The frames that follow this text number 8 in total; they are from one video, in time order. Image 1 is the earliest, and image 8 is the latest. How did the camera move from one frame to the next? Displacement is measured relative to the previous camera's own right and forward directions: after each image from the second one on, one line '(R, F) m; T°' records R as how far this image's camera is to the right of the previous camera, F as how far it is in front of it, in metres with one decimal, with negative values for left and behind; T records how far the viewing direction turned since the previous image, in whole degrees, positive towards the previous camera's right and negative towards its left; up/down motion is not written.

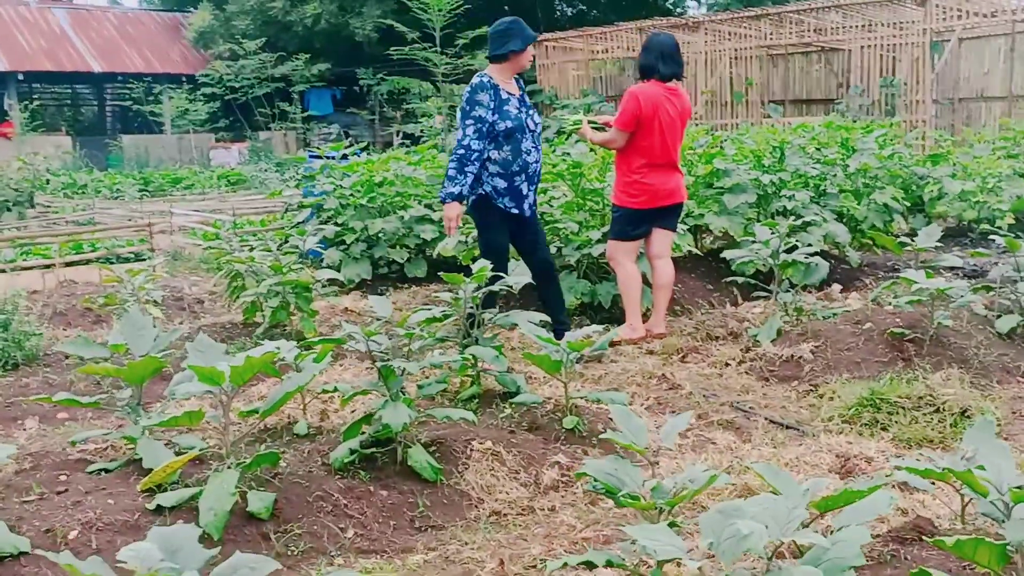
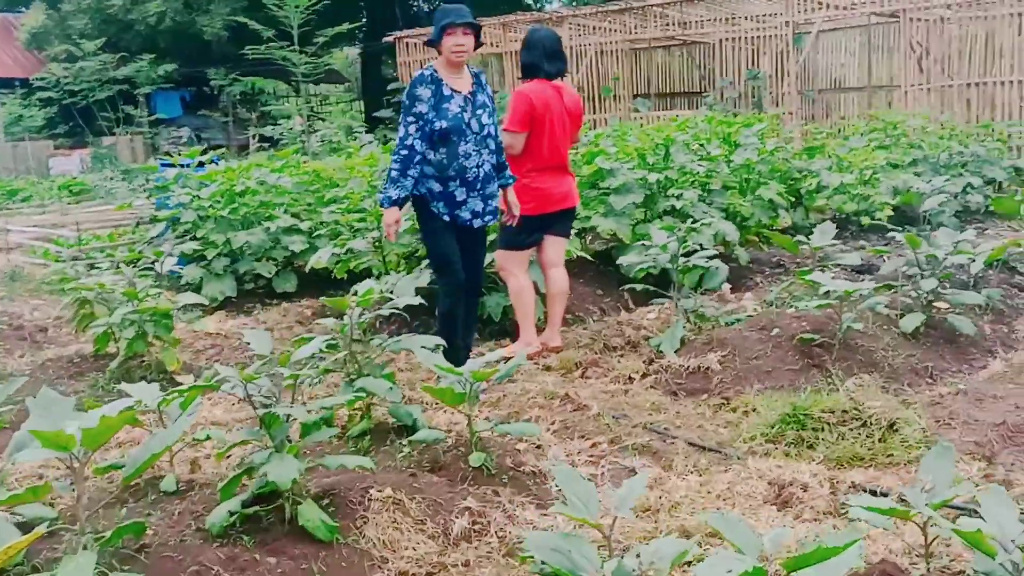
(-0.1, +0.4) m; +7°
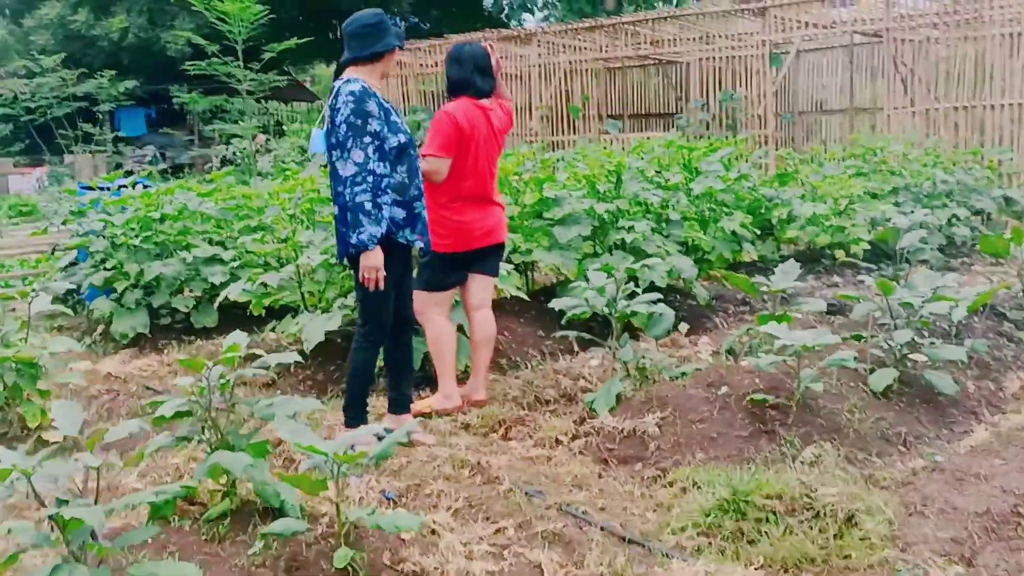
(+0.3, +0.6) m; 0°
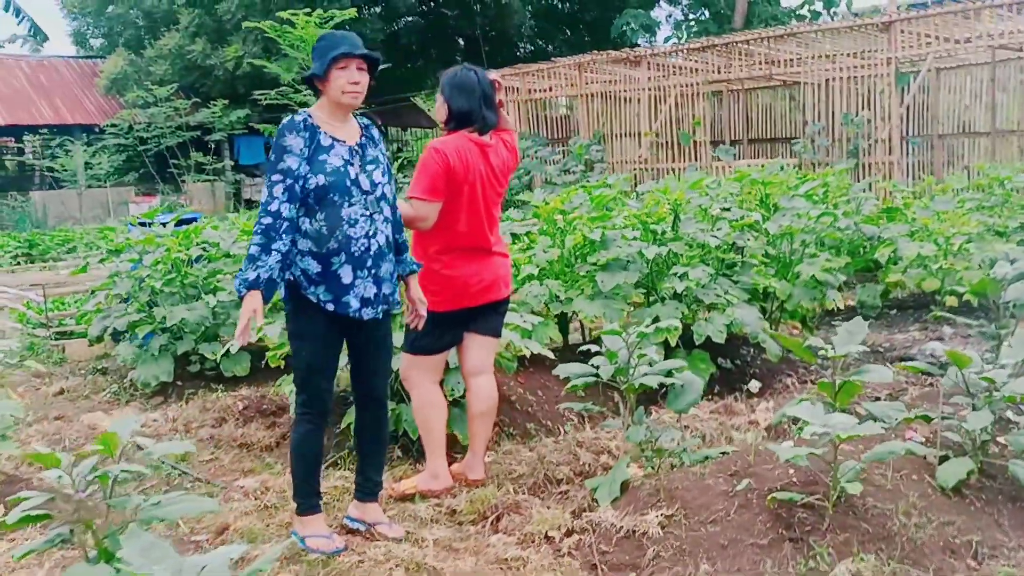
(+0.5, +0.6) m; -7°
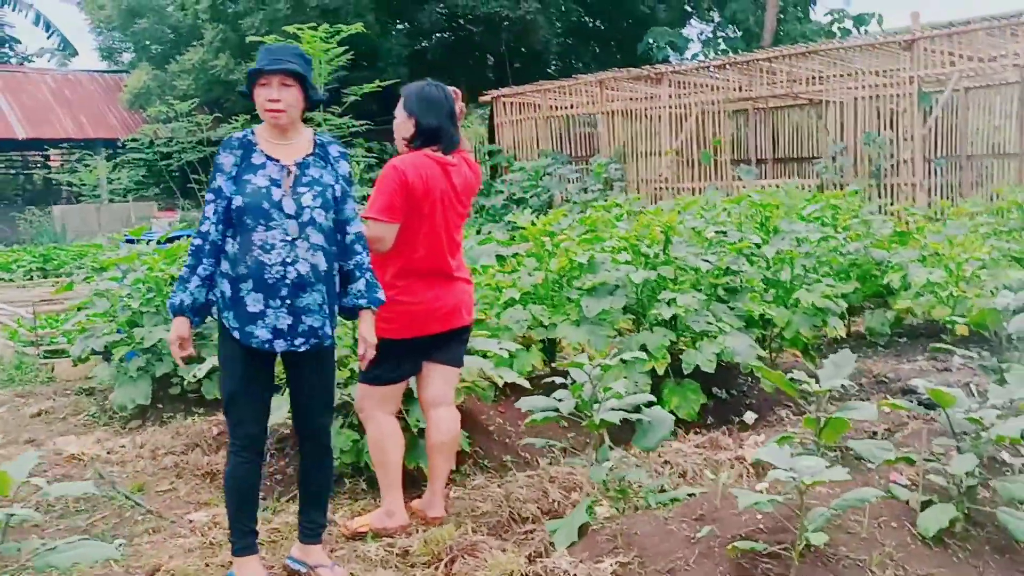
(+0.2, +0.2) m; -2°
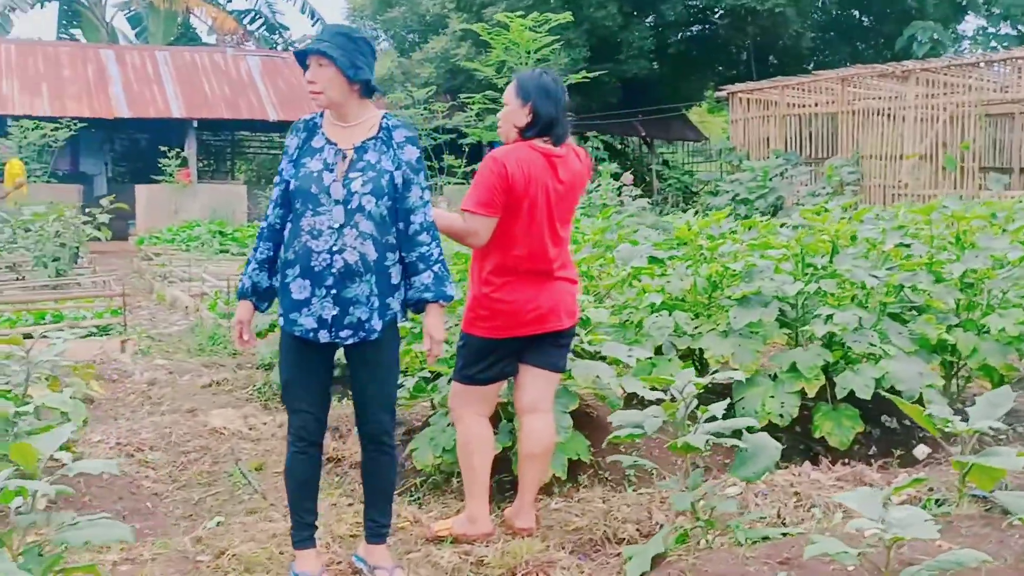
(+0.4, +0.2) m; -12°
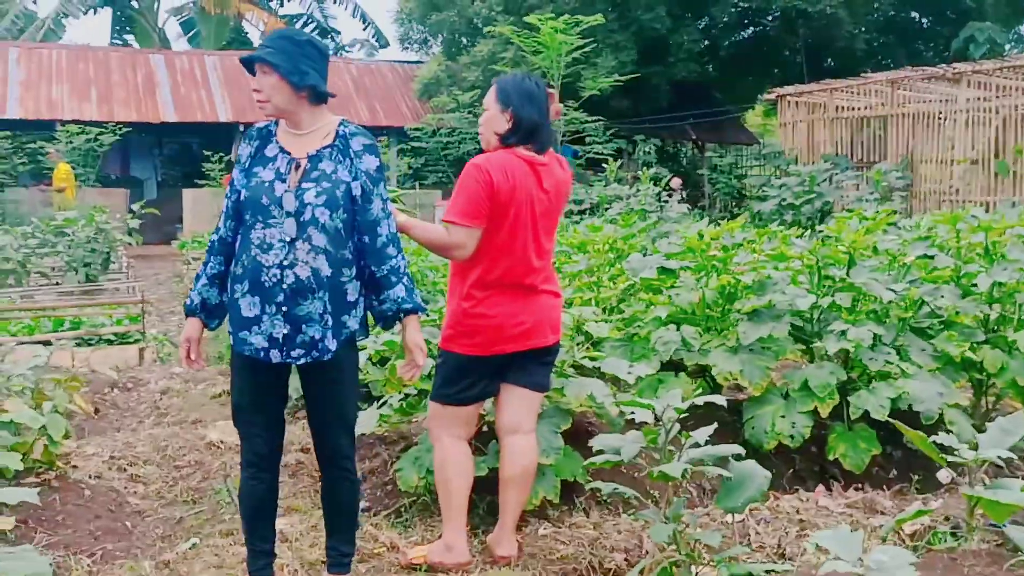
(+0.2, +0.2) m; -3°
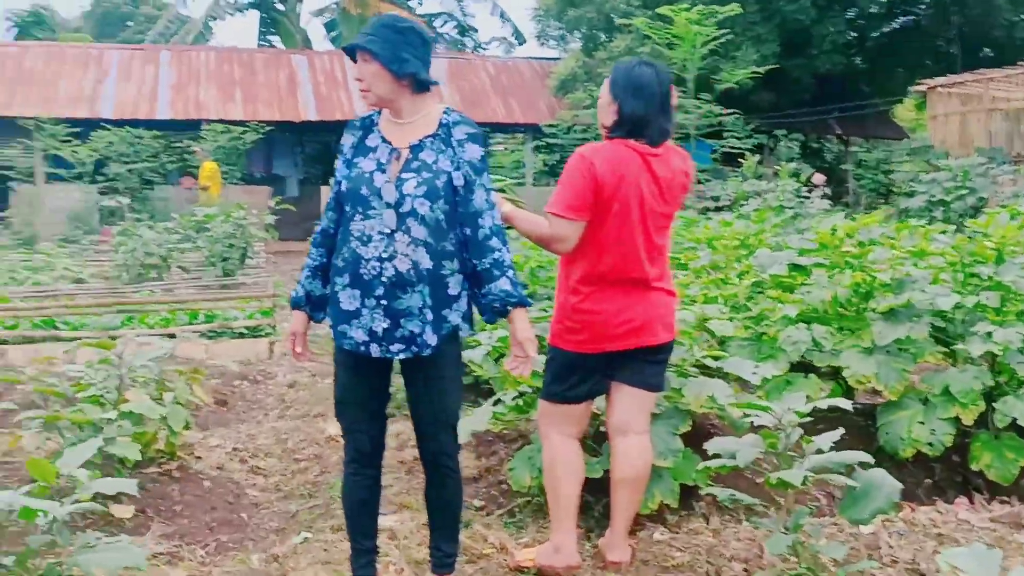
(+0.1, +0.1) m; -7°
